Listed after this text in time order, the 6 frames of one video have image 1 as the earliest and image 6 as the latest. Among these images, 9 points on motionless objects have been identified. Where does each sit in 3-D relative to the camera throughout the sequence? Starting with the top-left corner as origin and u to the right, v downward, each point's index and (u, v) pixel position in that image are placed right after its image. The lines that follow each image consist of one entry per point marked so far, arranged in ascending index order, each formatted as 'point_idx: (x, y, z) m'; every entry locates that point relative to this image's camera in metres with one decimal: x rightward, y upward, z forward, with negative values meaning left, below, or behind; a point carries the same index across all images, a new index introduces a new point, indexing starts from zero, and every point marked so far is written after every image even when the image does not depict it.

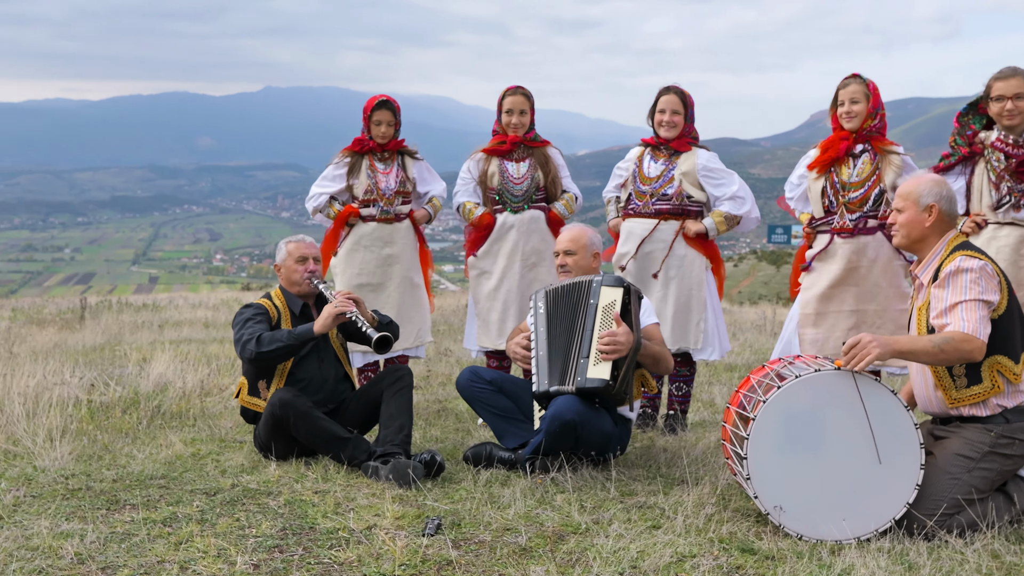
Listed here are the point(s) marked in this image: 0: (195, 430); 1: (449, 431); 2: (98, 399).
0: (-2.1, -0.9, +5.6) m
1: (-0.4, -1.0, +5.8) m
2: (-2.9, -0.8, +5.9) m
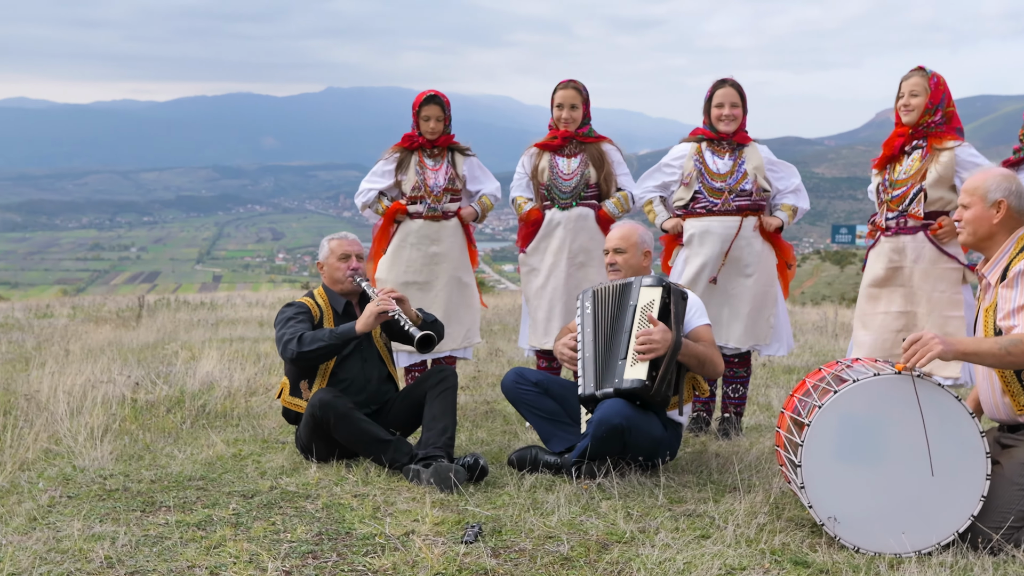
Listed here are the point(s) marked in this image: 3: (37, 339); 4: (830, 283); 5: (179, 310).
0: (-1.8, -0.9, +5.5) m
1: (-0.1, -1.0, +5.6) m
2: (-2.6, -0.8, +5.8) m
3: (-6.0, -0.6, +10.7) m
4: (+7.6, +0.1, +20.0) m
5: (-6.0, -0.4, +15.3) m
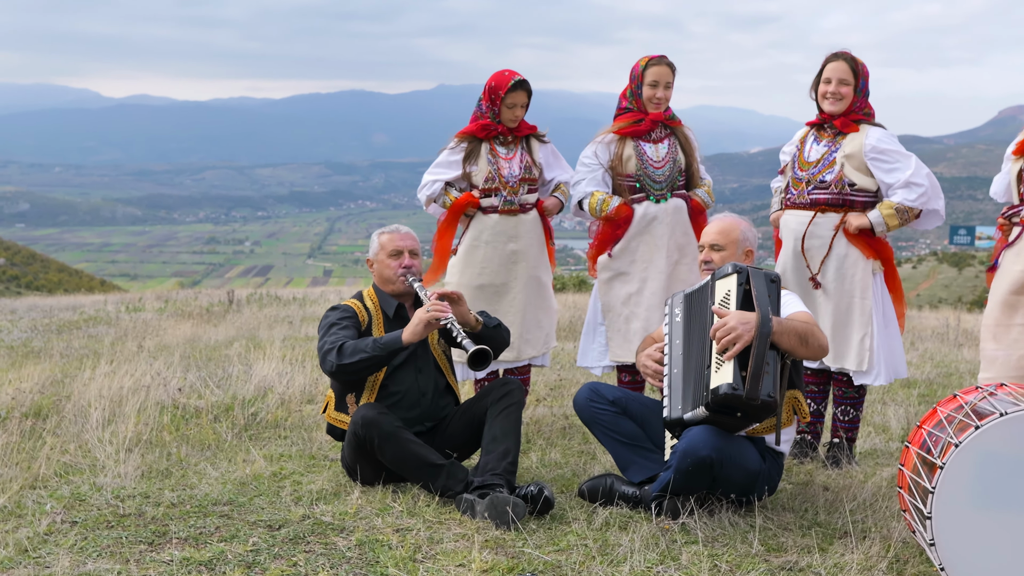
0: (-1.4, -0.9, +5.1) m
1: (+0.4, -1.0, +4.9) m
2: (-2.1, -0.8, +5.5) m
3: (-5.0, -0.6, +10.7) m
4: (+9.6, +0.1, +18.4) m
5: (-4.4, -0.3, +15.3) m
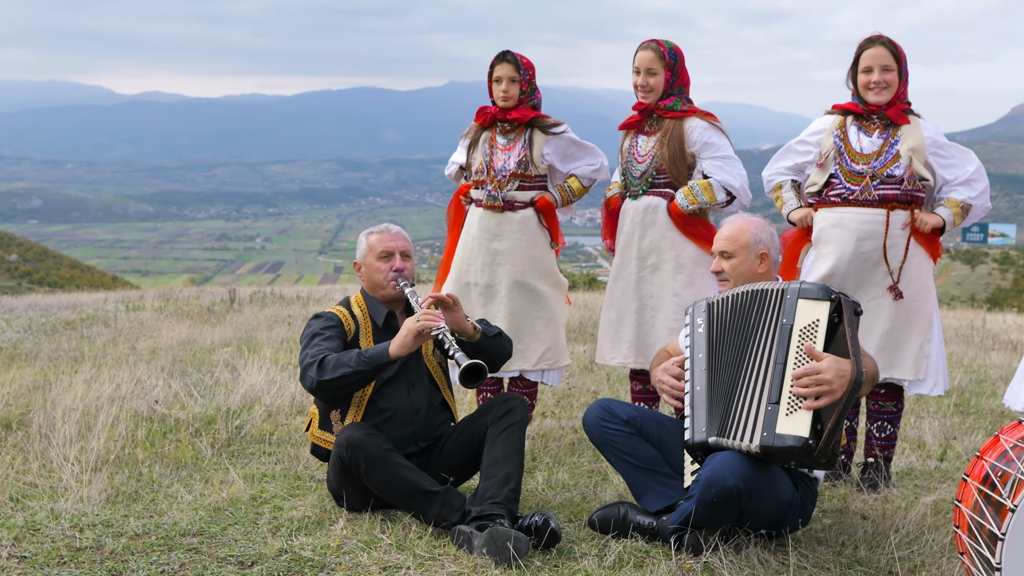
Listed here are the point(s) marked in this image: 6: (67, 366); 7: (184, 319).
0: (-1.3, -1.0, +4.7) m
1: (+0.4, -1.0, +4.5) m
2: (-2.1, -0.8, +5.1) m
3: (-4.9, -0.6, +10.3) m
4: (+9.7, +0.1, +17.8) m
5: (-4.3, -0.3, +14.9) m
6: (-3.9, -0.7, +7.4) m
7: (-4.8, -0.5, +12.4) m
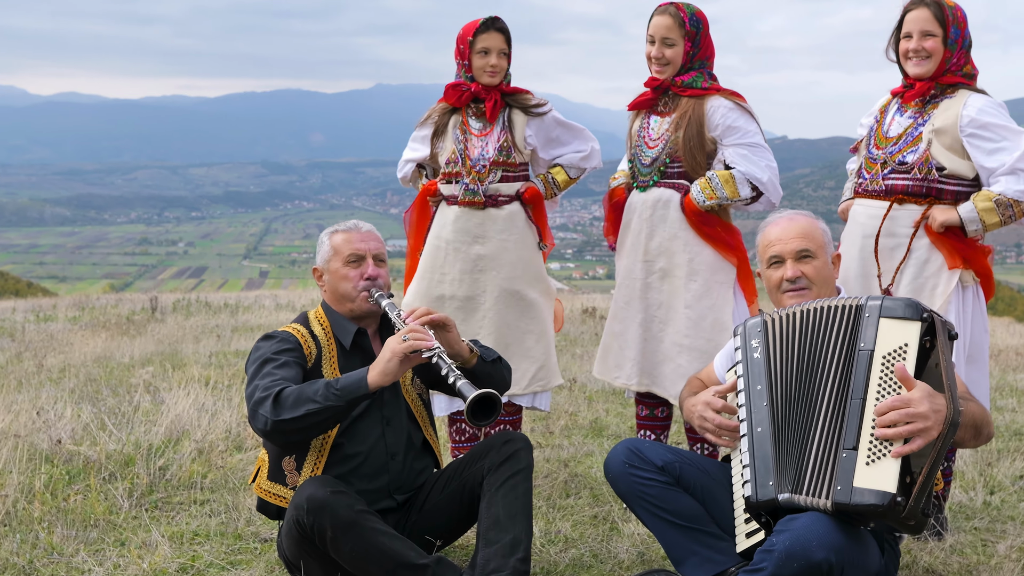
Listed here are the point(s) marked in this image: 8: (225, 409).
0: (-1.4, -1.0, +3.8) m
1: (+0.3, -1.1, +3.8) m
2: (-2.2, -0.9, +4.2) m
3: (-5.4, -0.7, +9.2) m
4: (+8.6, 0.0, +17.8) m
5: (-5.2, -0.4, +13.8) m
6: (-4.2, -0.8, +6.3) m
7: (-5.5, -0.6, +11.2) m
8: (-1.9, -0.8, +5.4) m
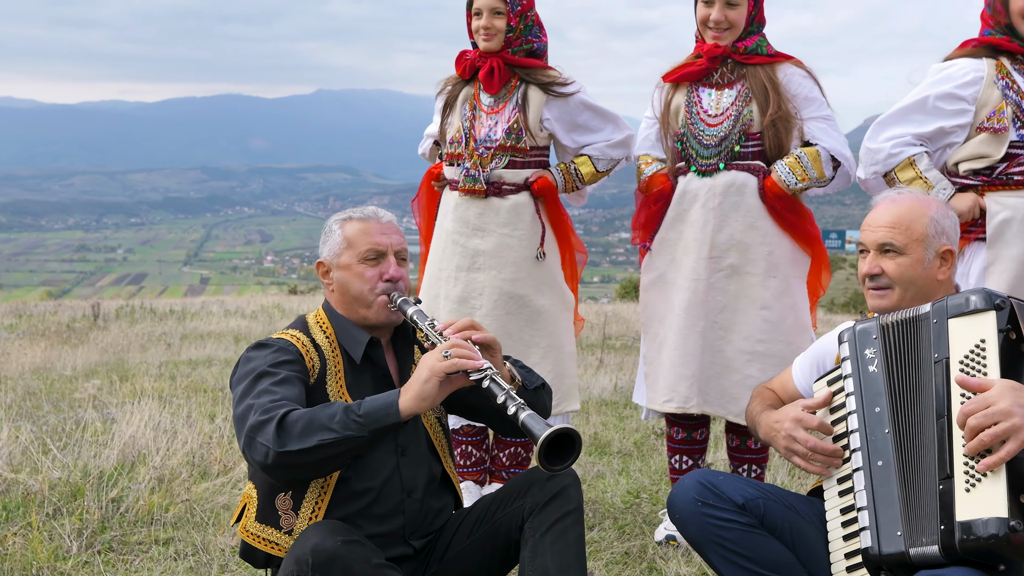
0: (-1.3, -1.0, +3.2) m
1: (+0.4, -1.1, +3.3) m
2: (-2.1, -0.9, +3.5) m
3: (-5.6, -0.7, +8.3) m
4: (+7.8, -0.2, +17.8) m
5: (-5.6, -0.5, +12.9) m
6: (-4.2, -0.8, +5.5) m
7: (-5.9, -0.7, +10.4) m
8: (-1.9, -0.8, +4.8) m
